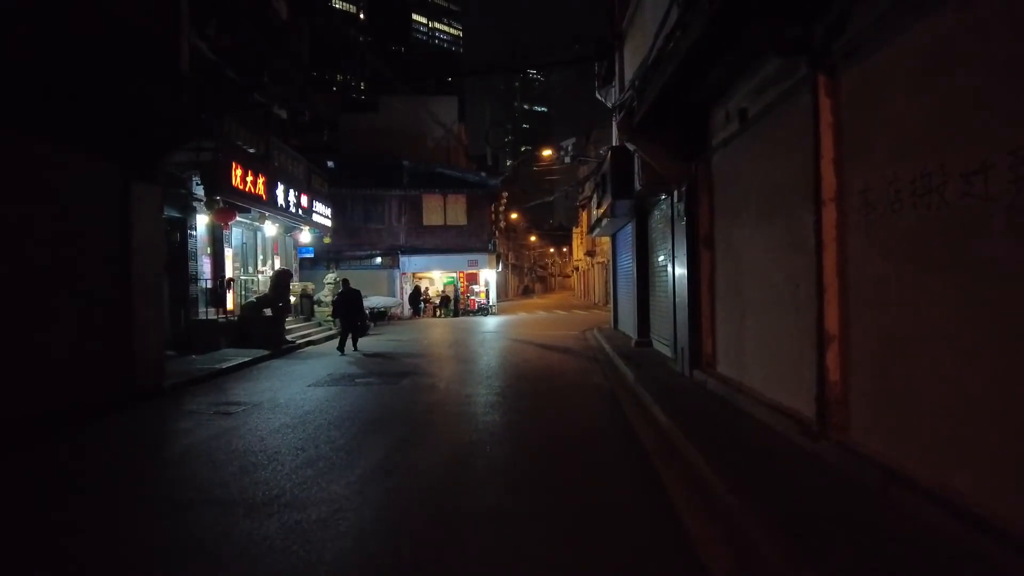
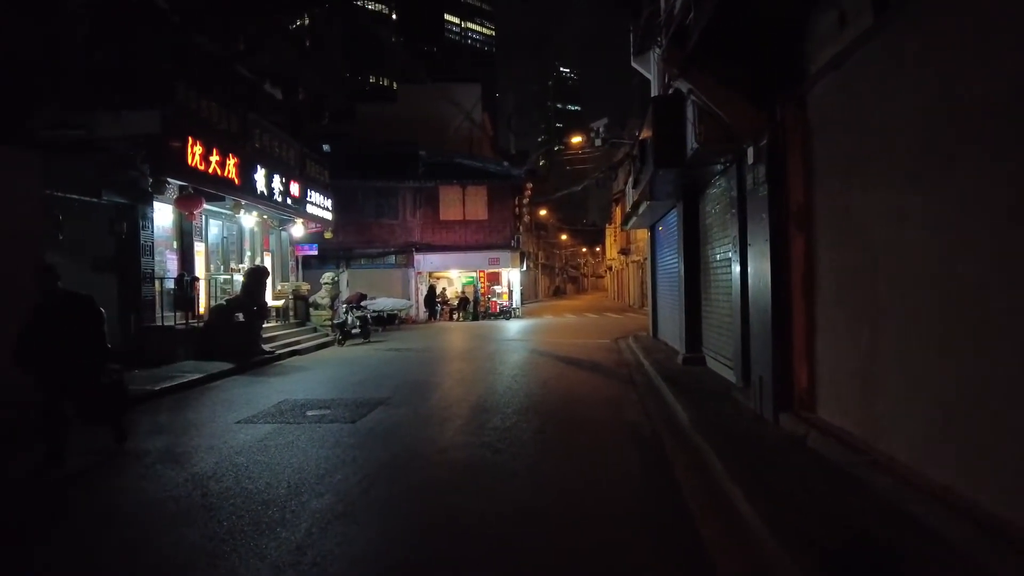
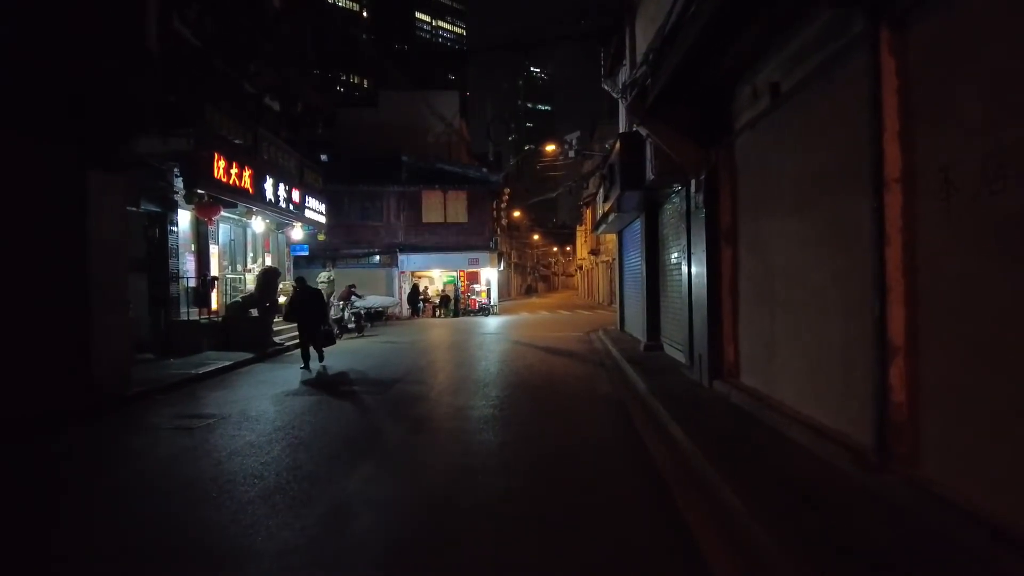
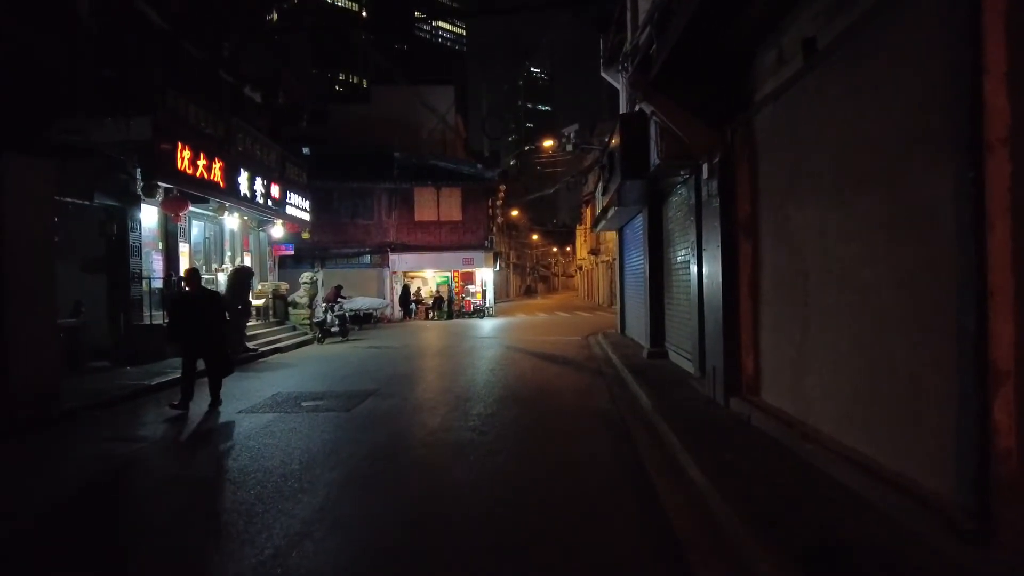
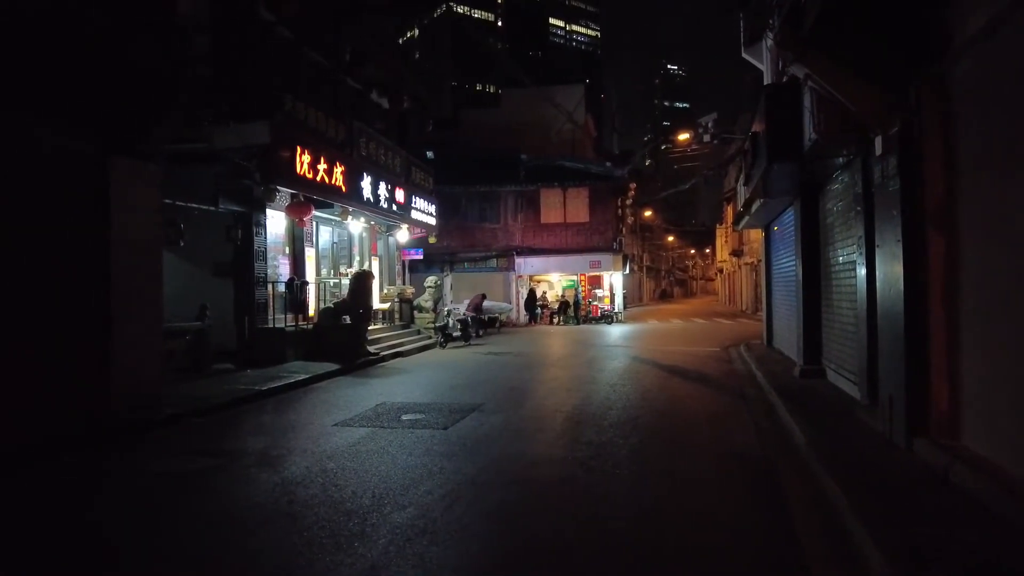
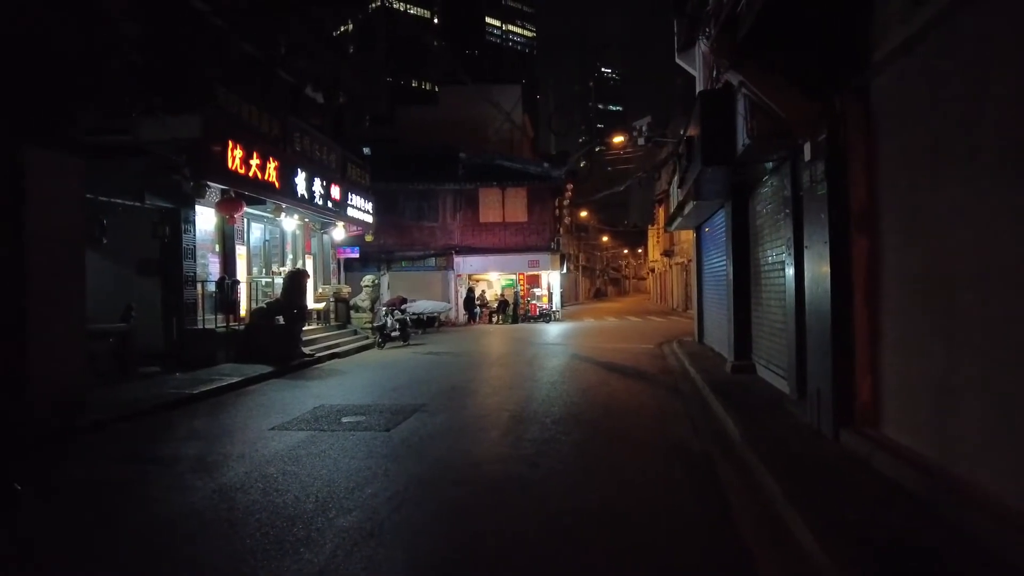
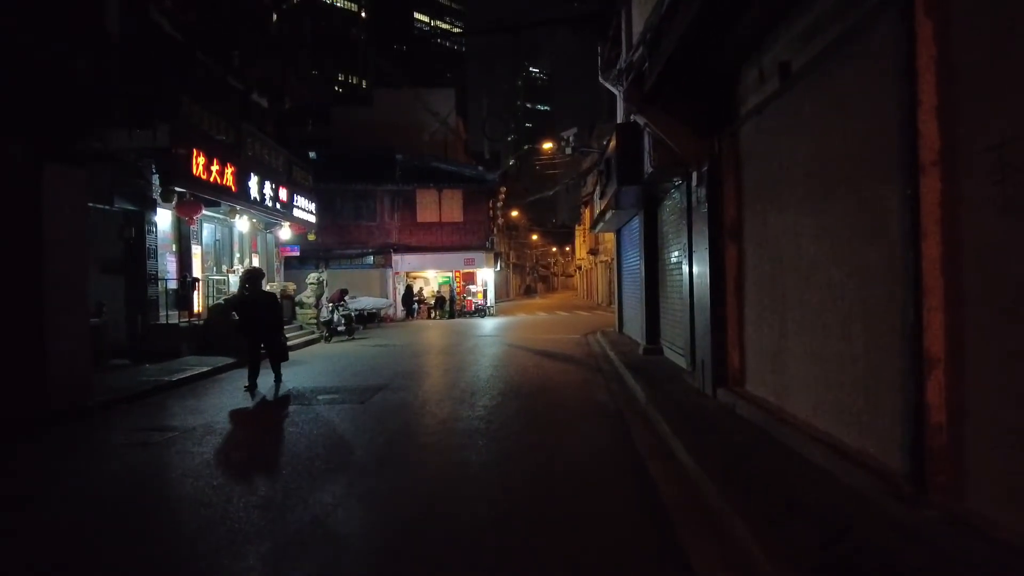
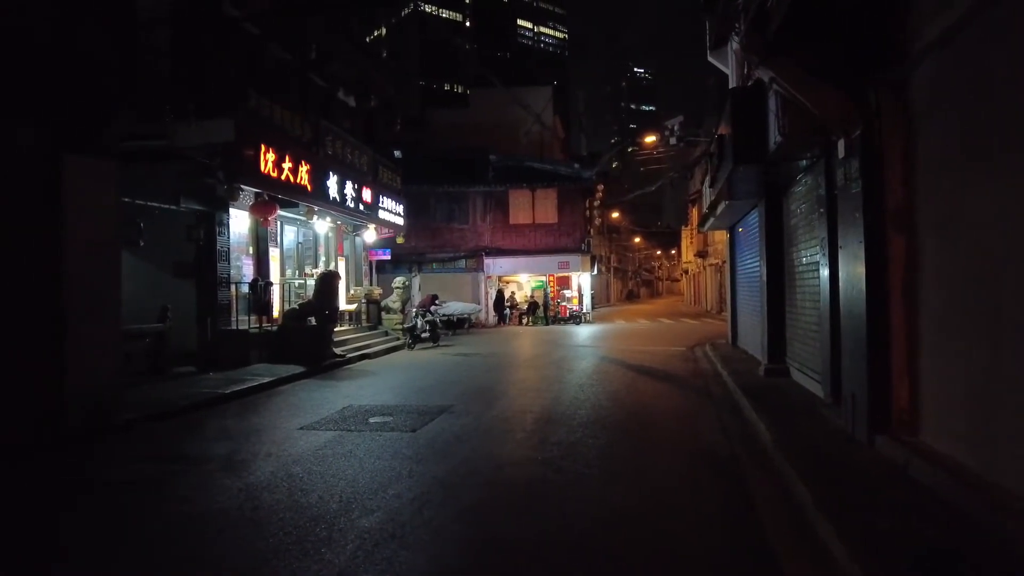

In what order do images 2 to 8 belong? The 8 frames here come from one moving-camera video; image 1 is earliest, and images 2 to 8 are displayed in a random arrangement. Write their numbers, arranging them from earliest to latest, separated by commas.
3, 7, 4, 2, 6, 8, 5
